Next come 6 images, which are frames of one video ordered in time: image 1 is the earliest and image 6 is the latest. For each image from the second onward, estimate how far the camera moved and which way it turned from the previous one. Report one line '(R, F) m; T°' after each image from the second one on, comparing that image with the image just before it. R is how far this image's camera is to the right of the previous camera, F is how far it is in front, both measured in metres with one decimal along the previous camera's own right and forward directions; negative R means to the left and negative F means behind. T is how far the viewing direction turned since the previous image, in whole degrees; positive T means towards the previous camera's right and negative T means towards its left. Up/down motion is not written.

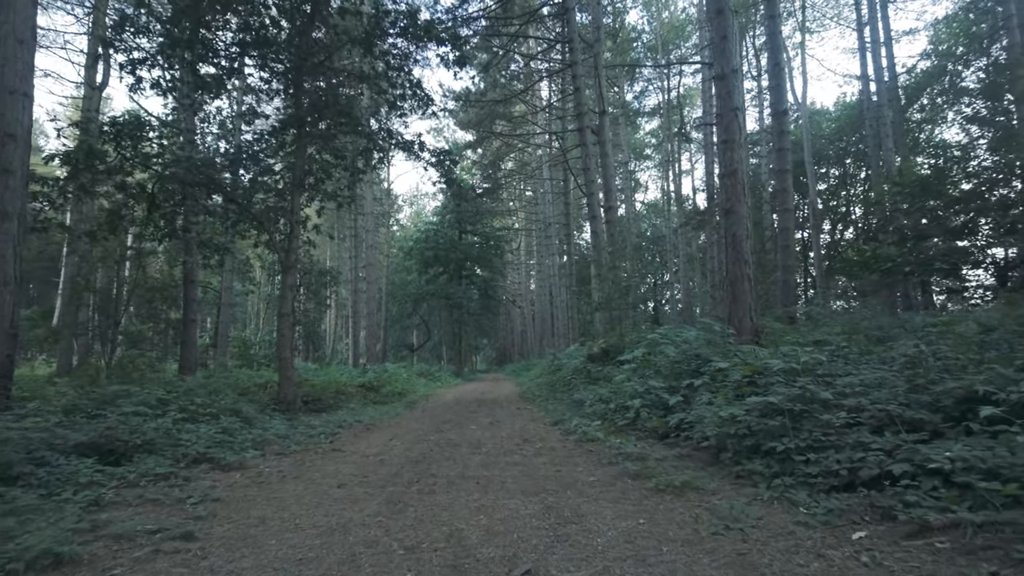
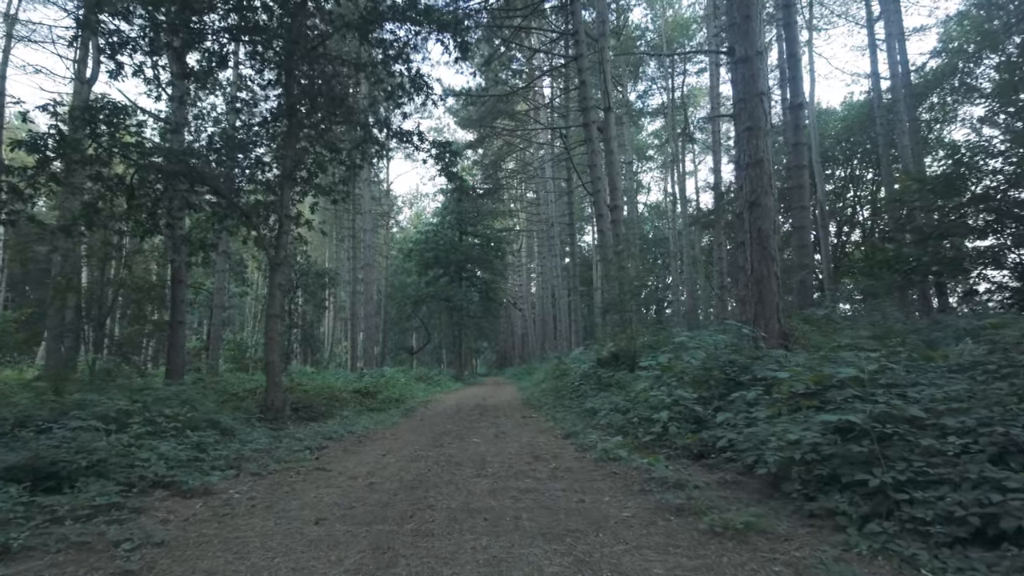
(-0.1, +0.8) m; 0°
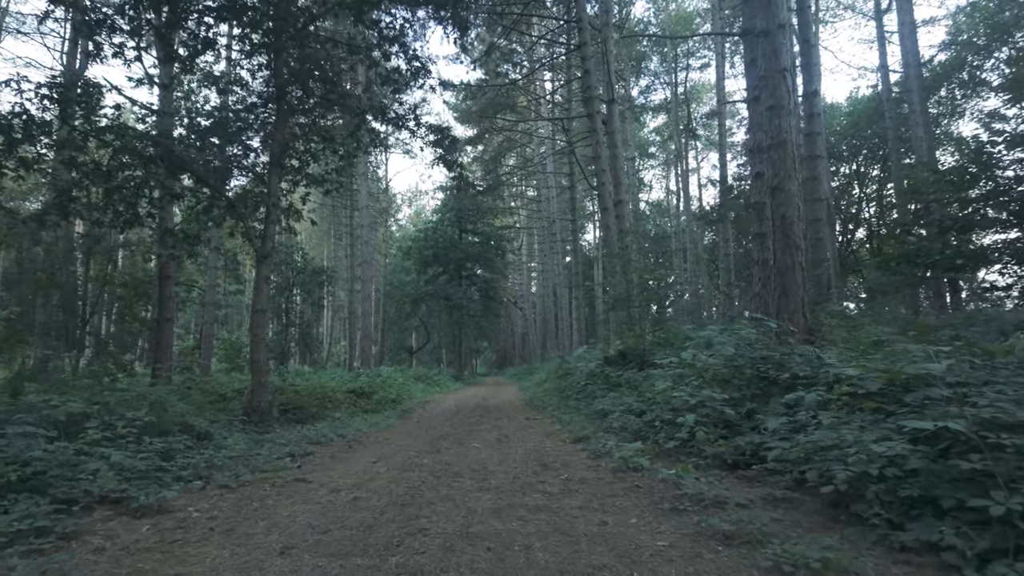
(0.0, +0.6) m; 0°
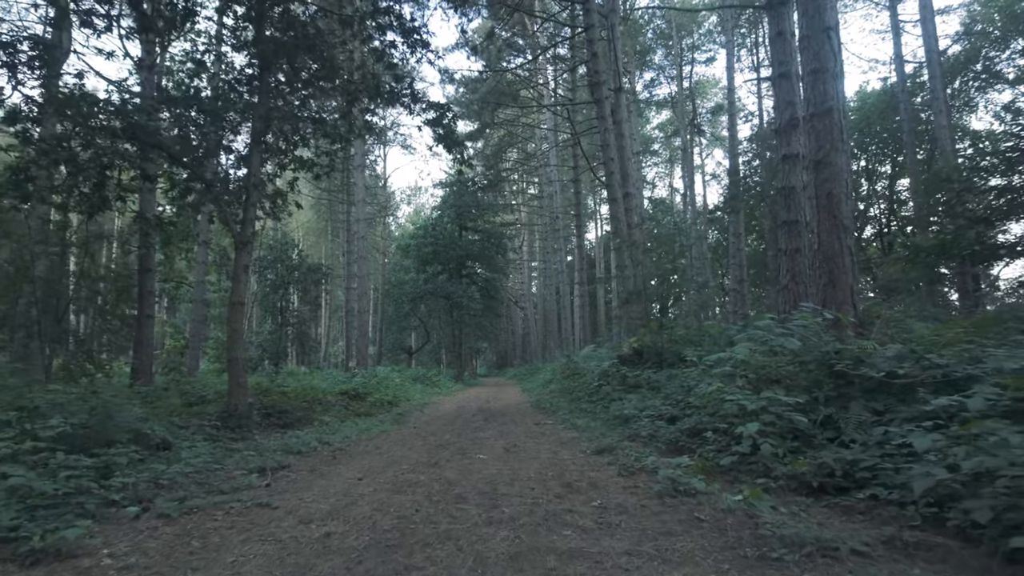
(-0.1, +1.0) m; 0°
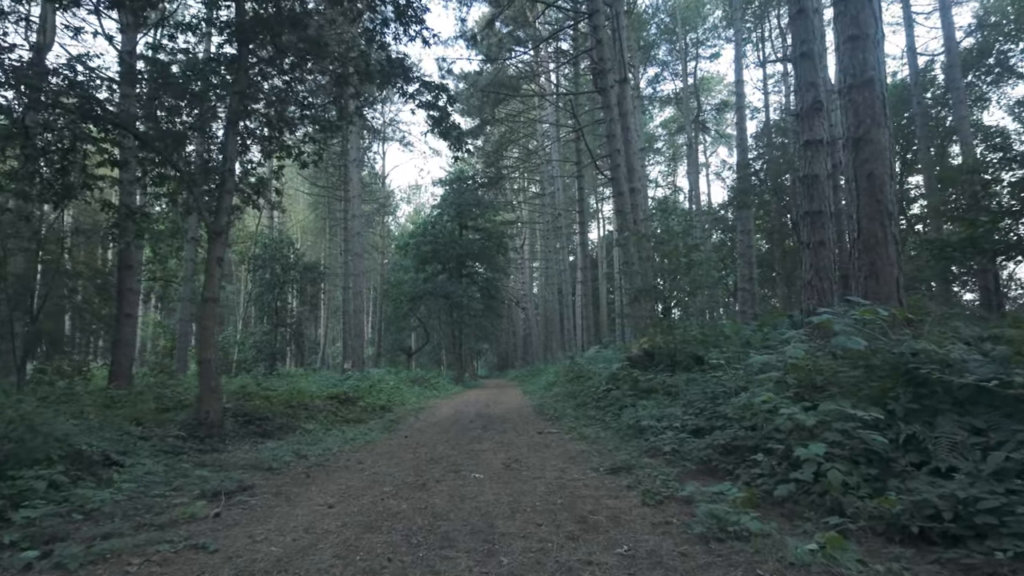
(0.0, +0.8) m; 0°
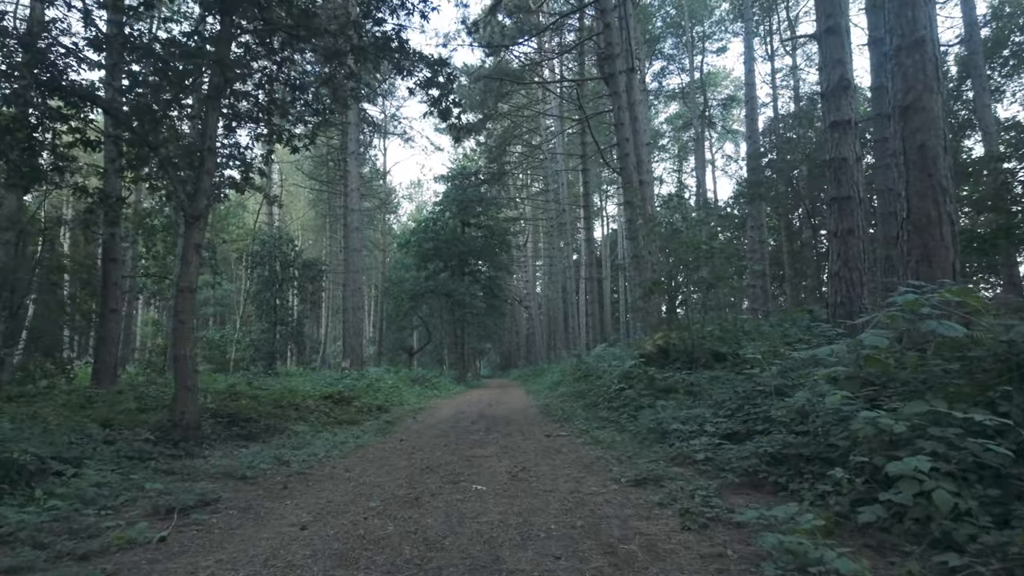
(0.0, +0.7) m; 0°
